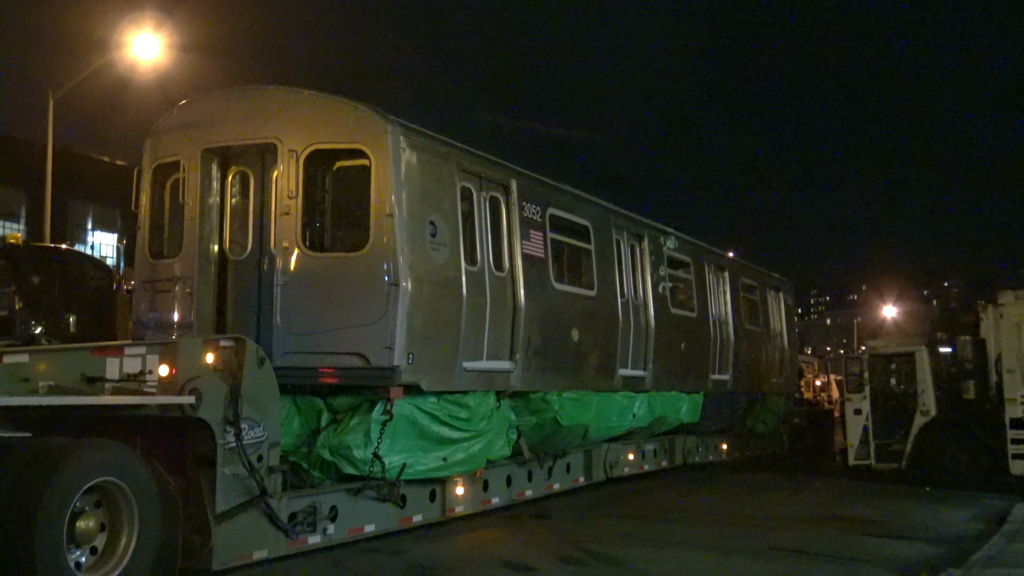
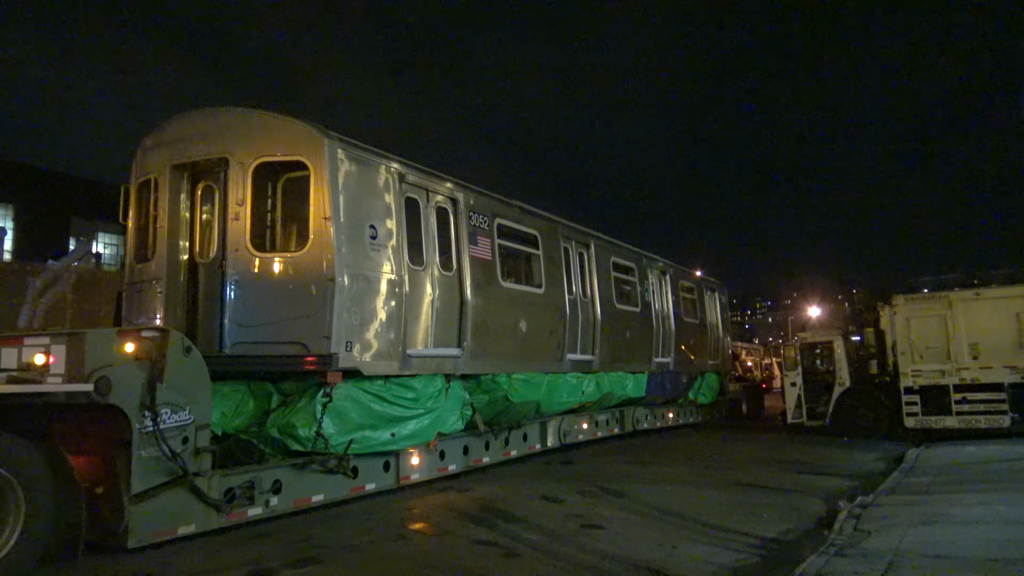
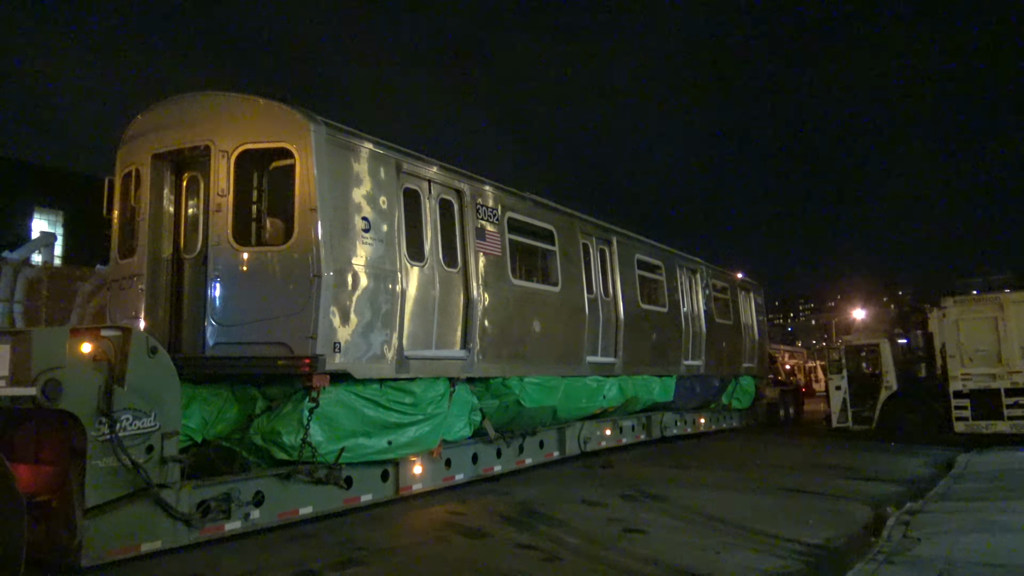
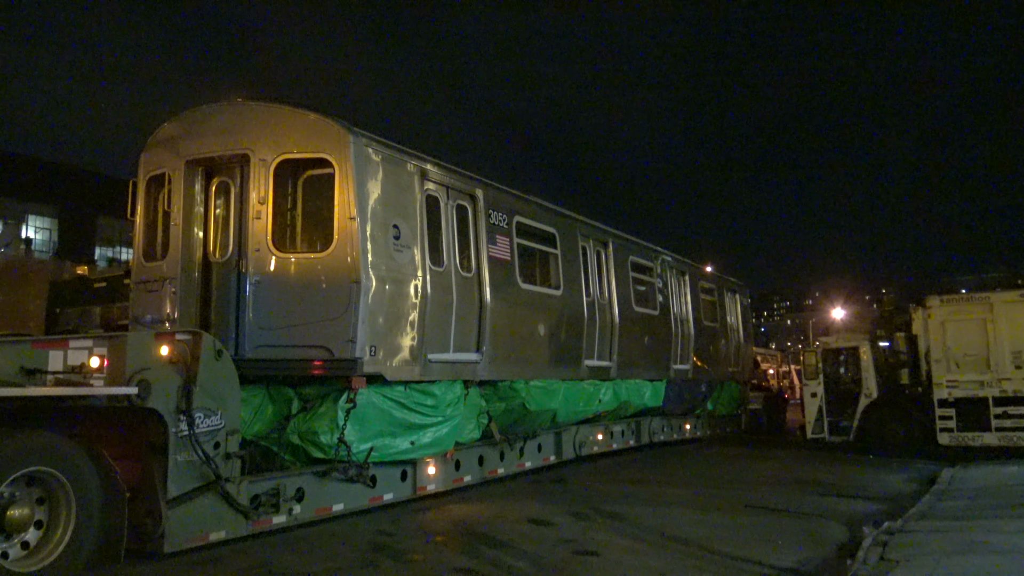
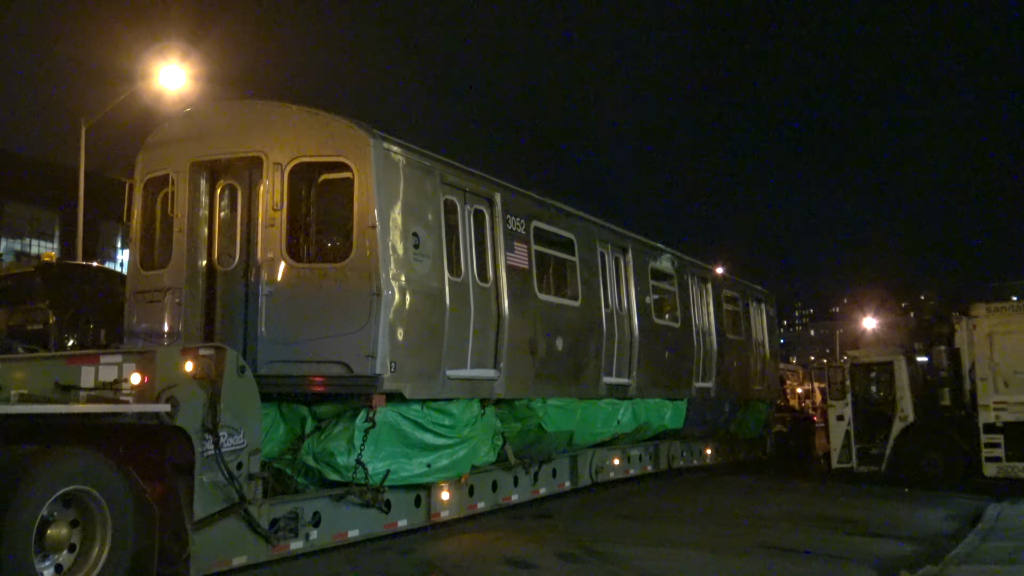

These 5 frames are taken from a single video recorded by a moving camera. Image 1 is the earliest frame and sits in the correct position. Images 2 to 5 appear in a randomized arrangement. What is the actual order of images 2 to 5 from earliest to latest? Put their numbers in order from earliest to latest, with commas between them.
5, 4, 2, 3
